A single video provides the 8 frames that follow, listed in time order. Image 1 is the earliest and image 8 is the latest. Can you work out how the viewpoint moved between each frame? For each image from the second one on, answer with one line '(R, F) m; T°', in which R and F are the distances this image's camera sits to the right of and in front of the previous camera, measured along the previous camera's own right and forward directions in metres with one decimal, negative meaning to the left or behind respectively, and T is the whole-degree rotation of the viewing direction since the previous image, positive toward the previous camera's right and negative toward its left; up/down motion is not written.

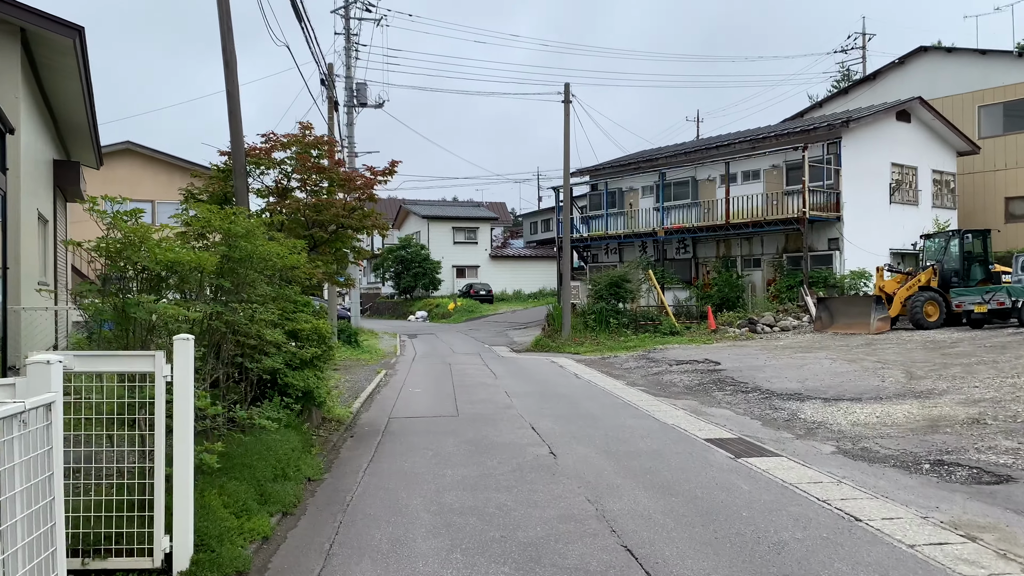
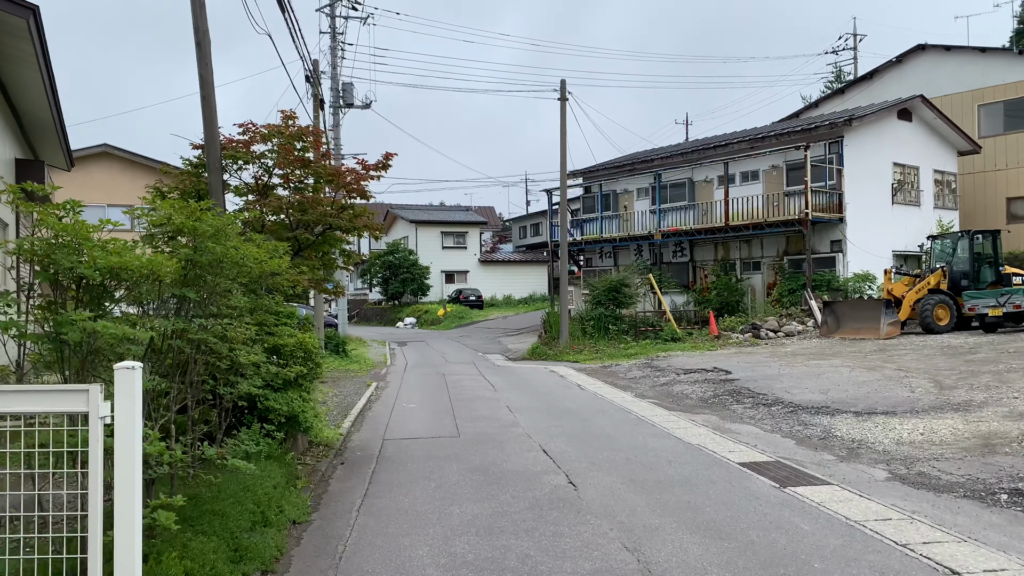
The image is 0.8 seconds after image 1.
(-0.2, +0.8) m; +1°
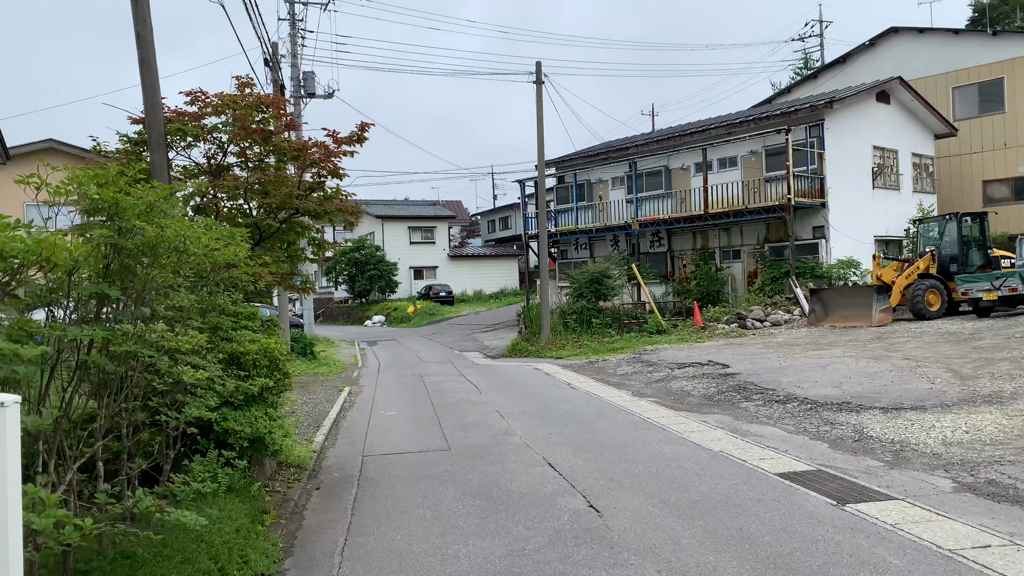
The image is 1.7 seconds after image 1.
(-0.2, +0.9) m; +2°
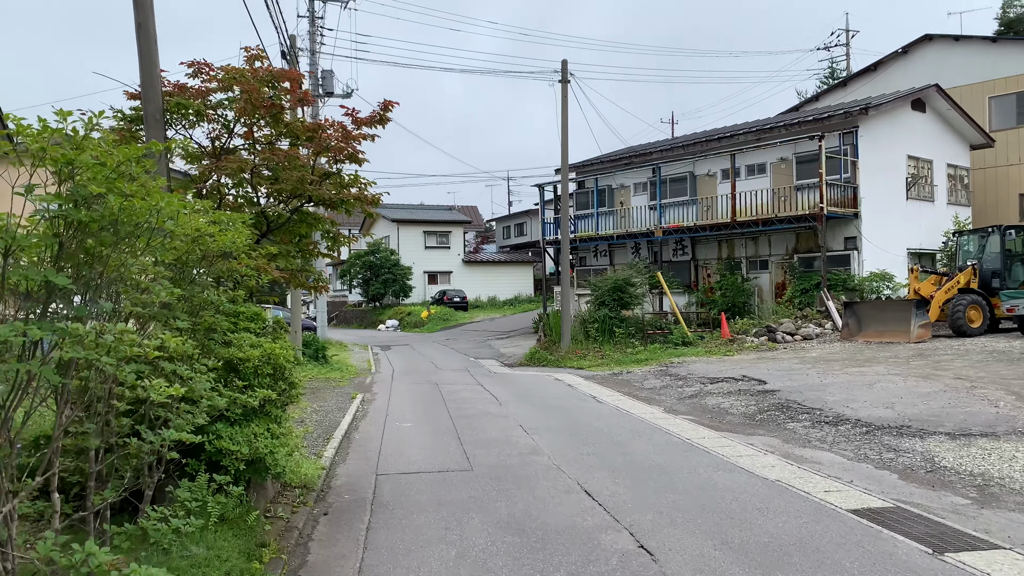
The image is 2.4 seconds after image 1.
(-0.2, +0.7) m; -1°
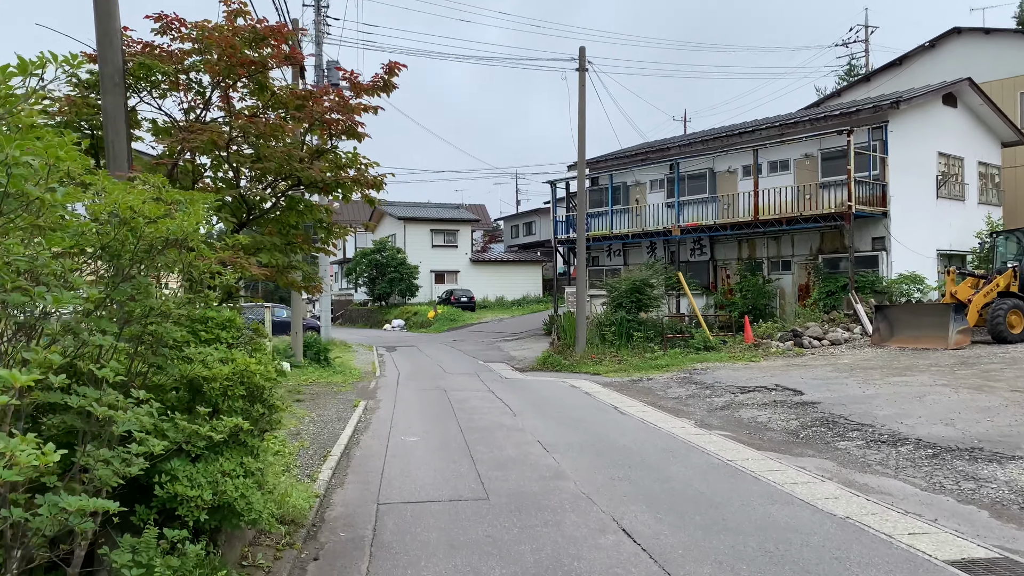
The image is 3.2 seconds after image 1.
(-0.1, +0.8) m; -1°
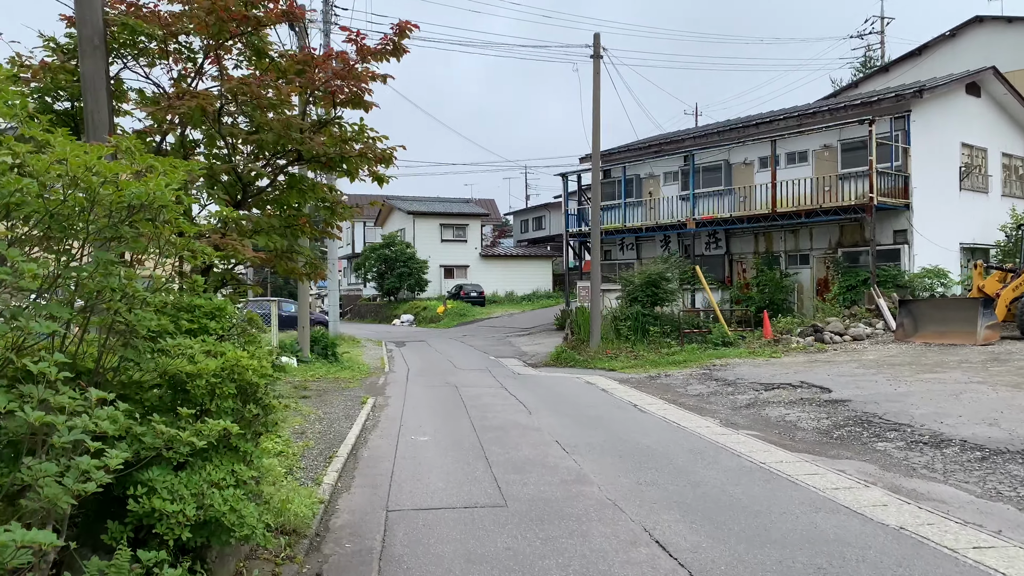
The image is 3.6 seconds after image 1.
(-0.1, +0.4) m; -1°
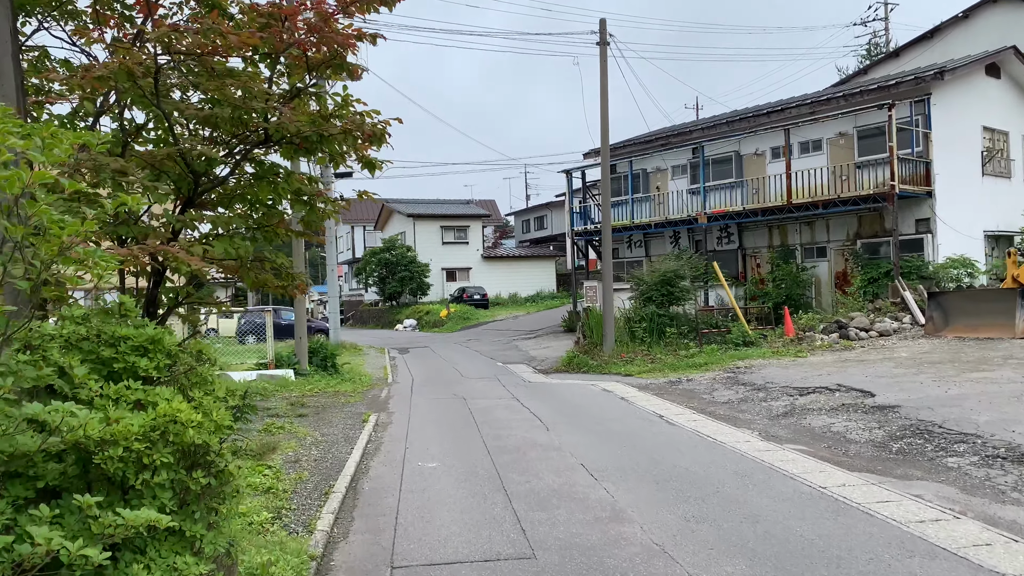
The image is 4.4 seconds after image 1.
(-0.1, +0.8) m; 0°
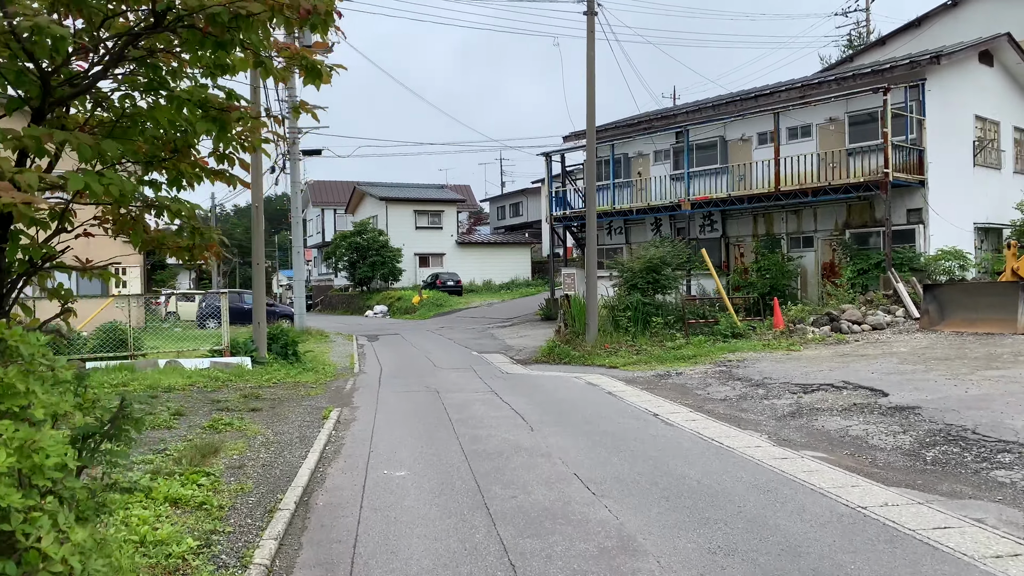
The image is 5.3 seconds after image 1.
(-0.1, +0.9) m; +2°
